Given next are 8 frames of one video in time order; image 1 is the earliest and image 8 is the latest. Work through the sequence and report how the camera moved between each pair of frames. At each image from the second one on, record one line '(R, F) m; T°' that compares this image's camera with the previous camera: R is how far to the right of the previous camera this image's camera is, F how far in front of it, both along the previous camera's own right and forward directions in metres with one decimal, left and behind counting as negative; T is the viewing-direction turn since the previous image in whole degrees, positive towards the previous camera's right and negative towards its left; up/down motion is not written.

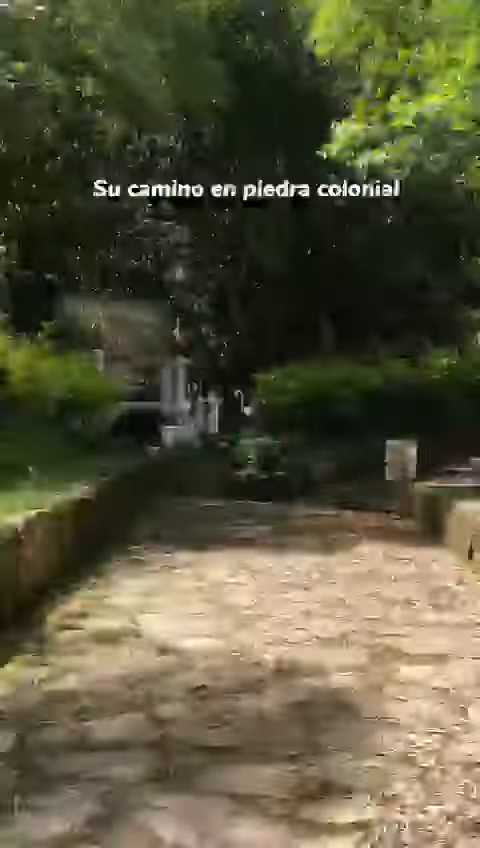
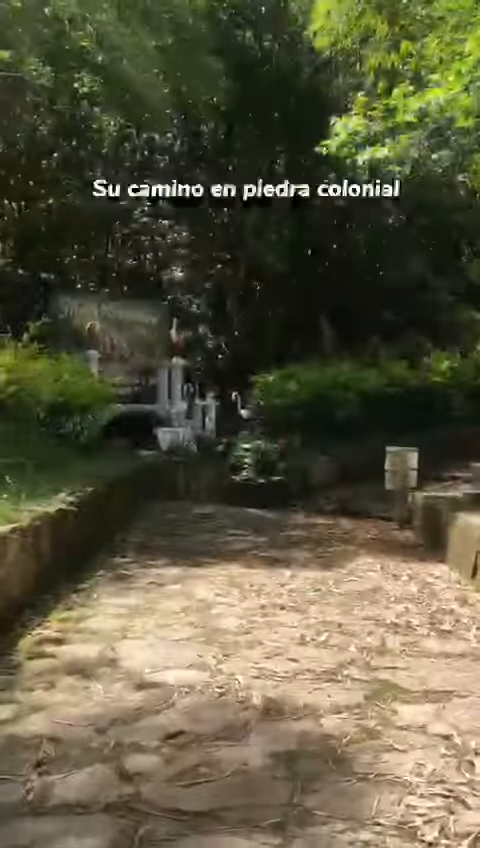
(+0.1, +0.4) m; 0°
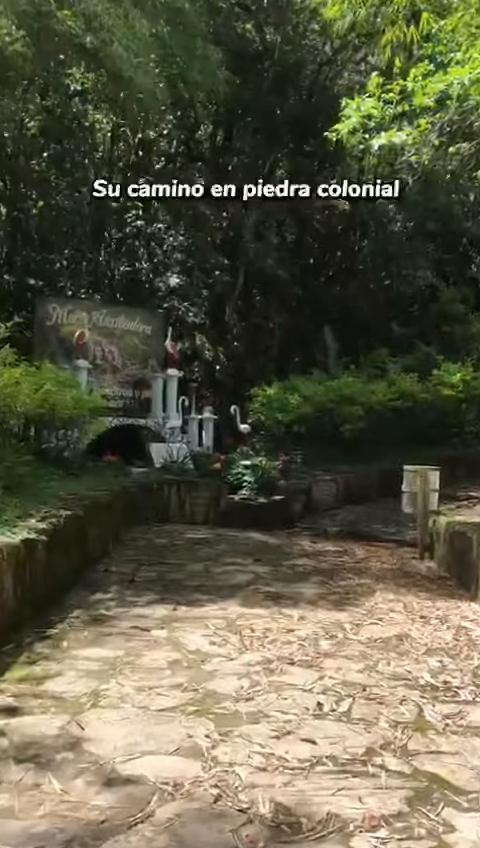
(0.0, +1.1) m; 0°
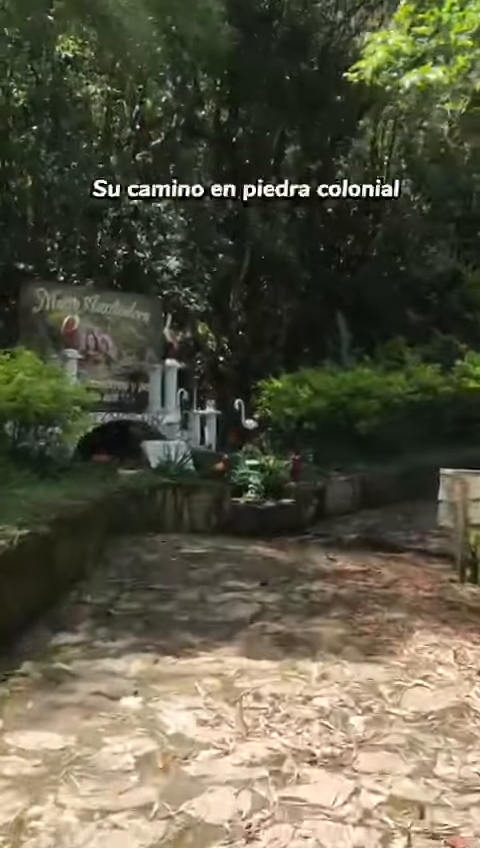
(0.0, +1.5) m; -1°
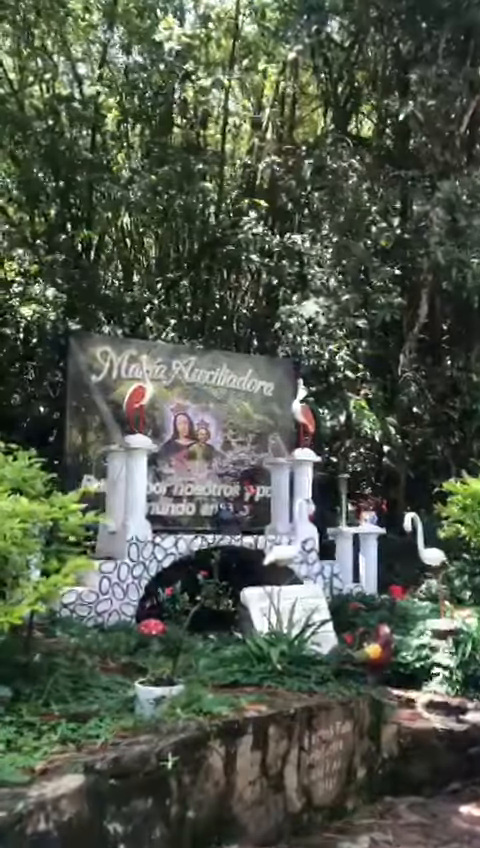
(+0.1, +6.2) m; -12°
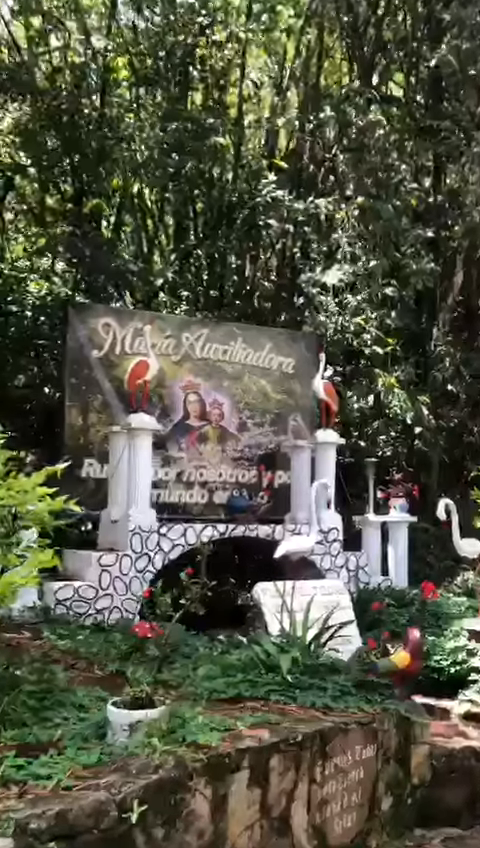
(+0.2, +0.9) m; -2°
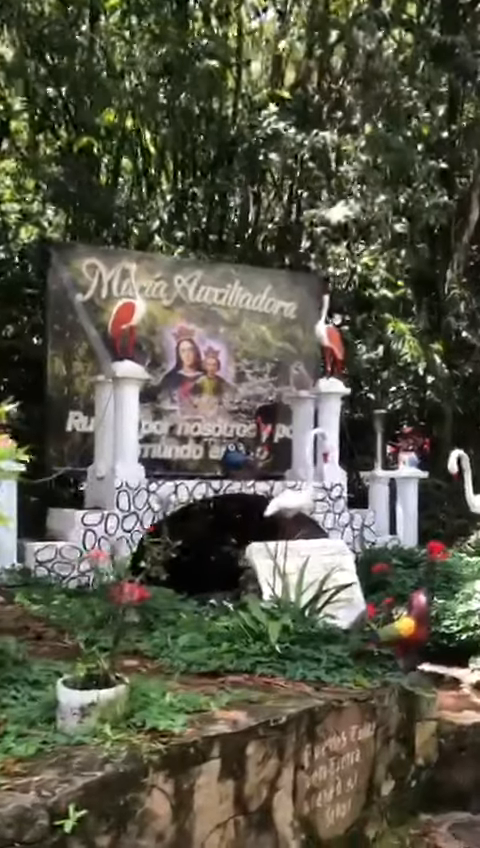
(+0.2, +0.7) m; -1°
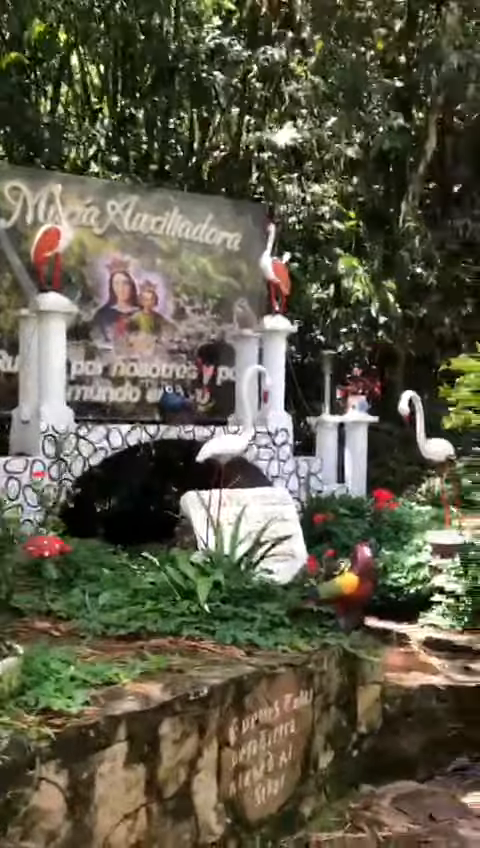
(+0.1, +0.6) m; +3°
